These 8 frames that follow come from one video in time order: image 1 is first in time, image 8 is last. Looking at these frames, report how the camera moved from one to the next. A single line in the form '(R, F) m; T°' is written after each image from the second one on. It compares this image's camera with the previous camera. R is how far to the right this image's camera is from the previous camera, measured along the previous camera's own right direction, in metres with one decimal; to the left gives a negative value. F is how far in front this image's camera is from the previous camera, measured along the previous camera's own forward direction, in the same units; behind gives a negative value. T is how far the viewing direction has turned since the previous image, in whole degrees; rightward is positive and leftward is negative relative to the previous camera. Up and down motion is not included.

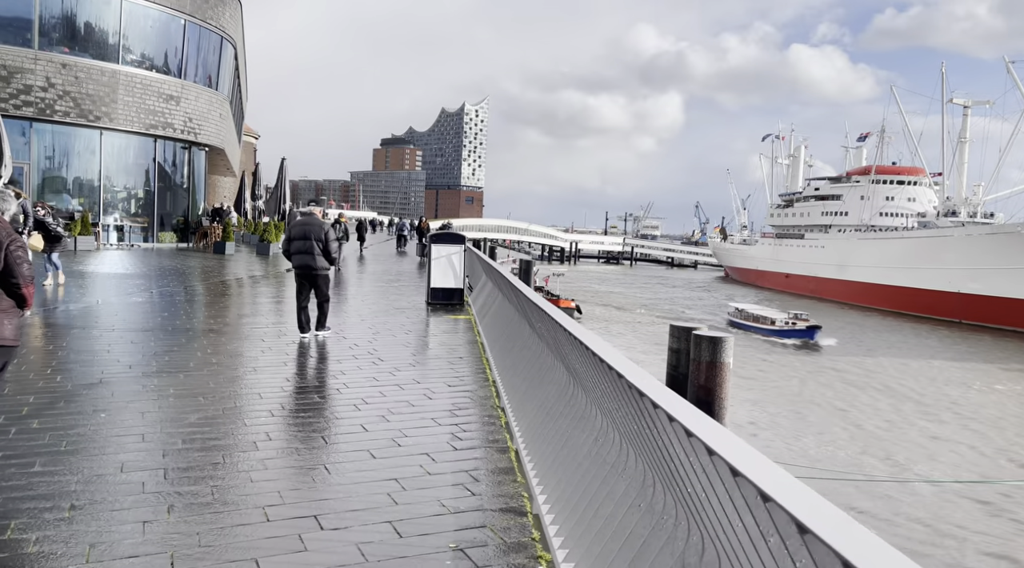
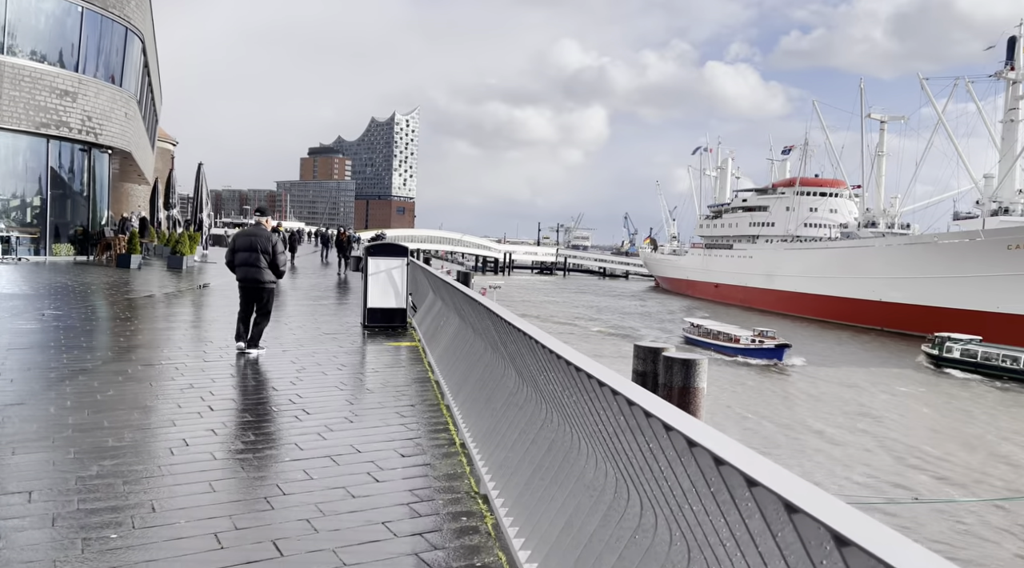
(-0.3, +1.8) m; +5°
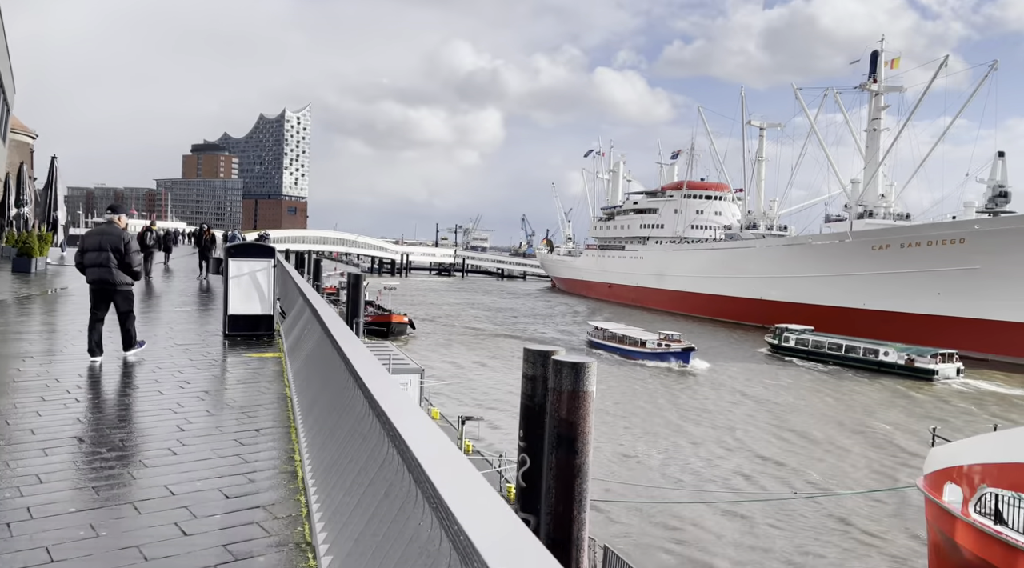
(+0.3, +0.6) m; +8°
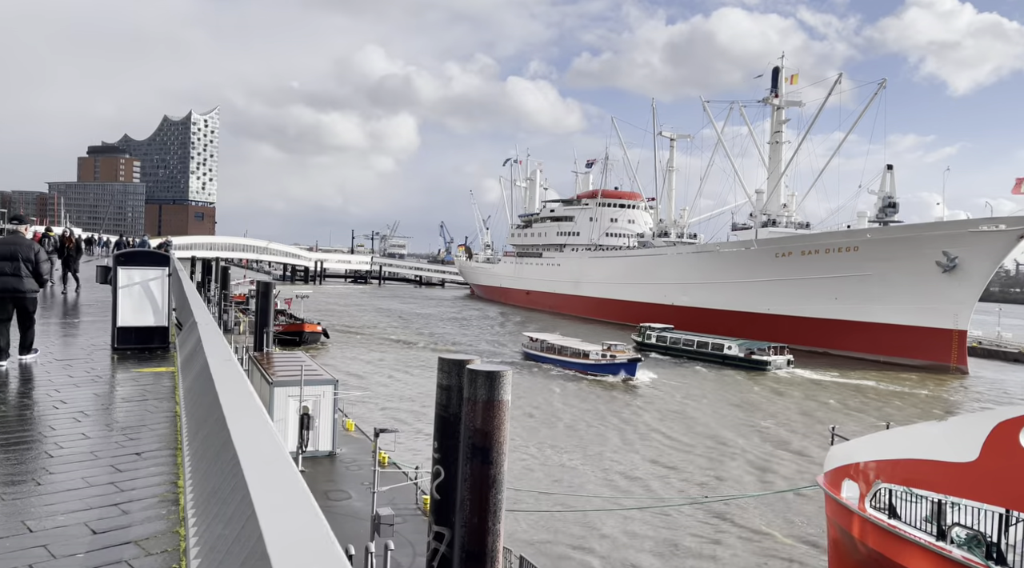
(+0.1, +0.2) m; +6°
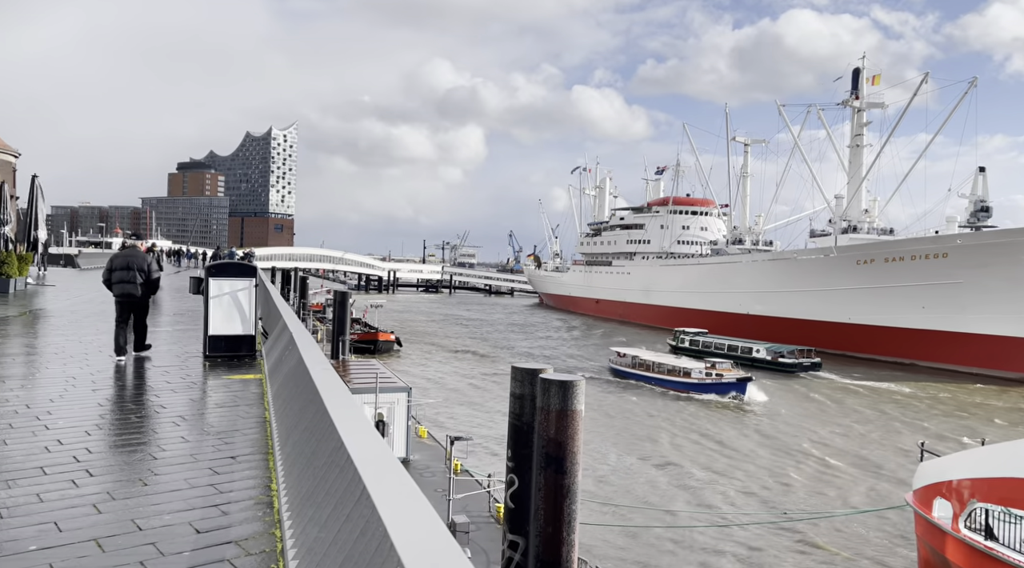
(-0.1, 0.0) m; -5°
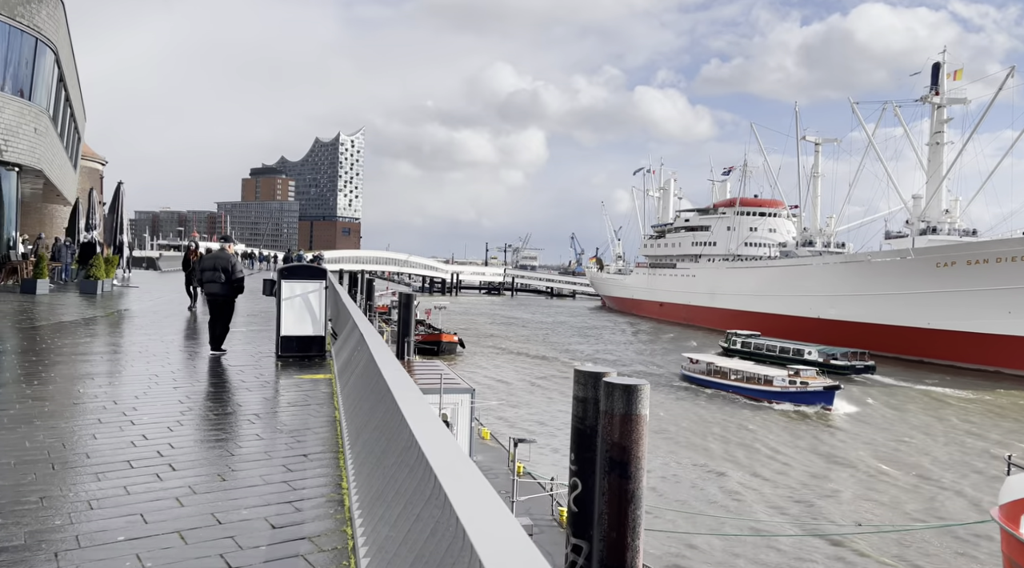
(0.0, 0.0) m; -5°
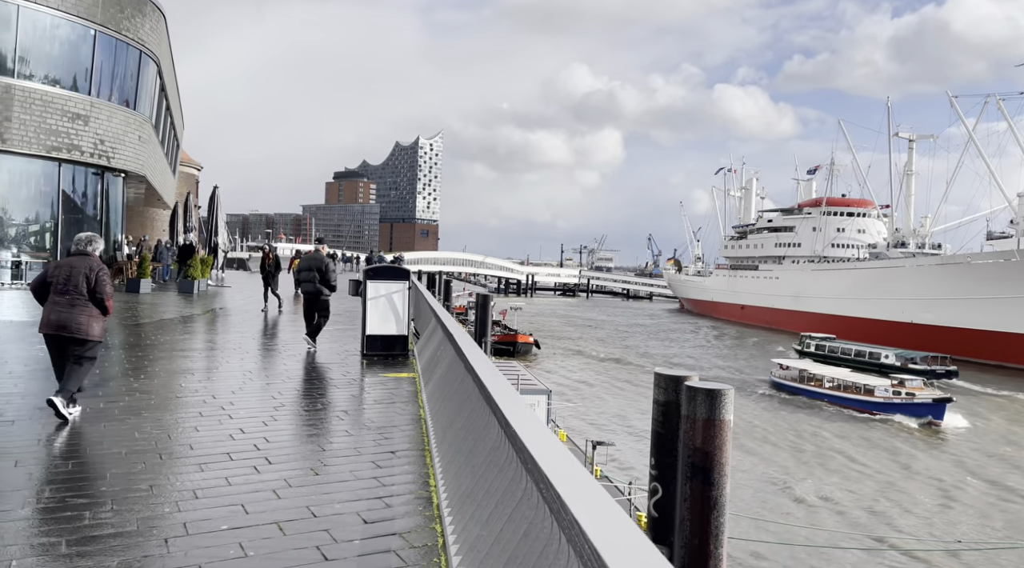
(-0.1, 0.0) m; -6°
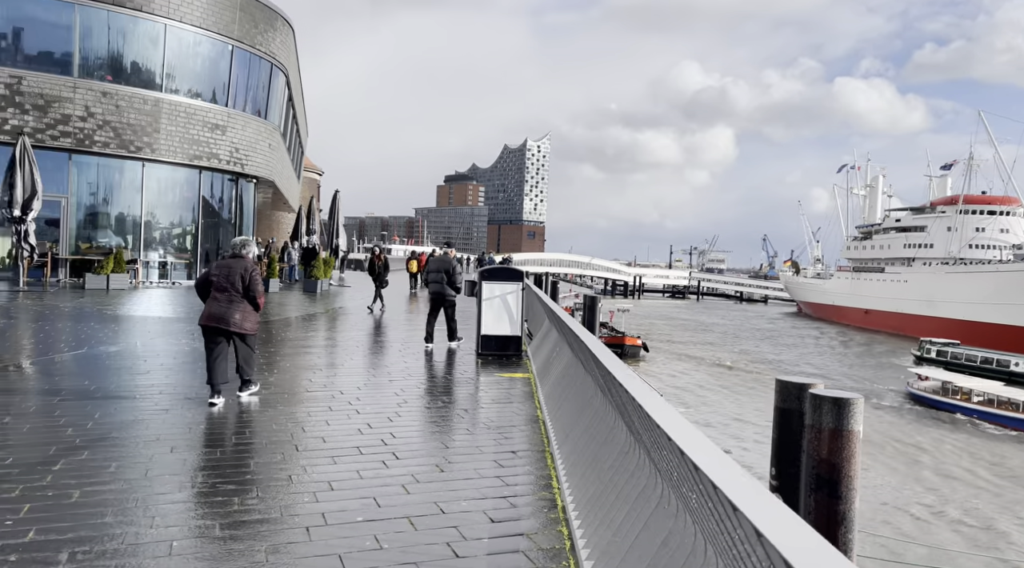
(-0.1, 0.0) m; -8°
